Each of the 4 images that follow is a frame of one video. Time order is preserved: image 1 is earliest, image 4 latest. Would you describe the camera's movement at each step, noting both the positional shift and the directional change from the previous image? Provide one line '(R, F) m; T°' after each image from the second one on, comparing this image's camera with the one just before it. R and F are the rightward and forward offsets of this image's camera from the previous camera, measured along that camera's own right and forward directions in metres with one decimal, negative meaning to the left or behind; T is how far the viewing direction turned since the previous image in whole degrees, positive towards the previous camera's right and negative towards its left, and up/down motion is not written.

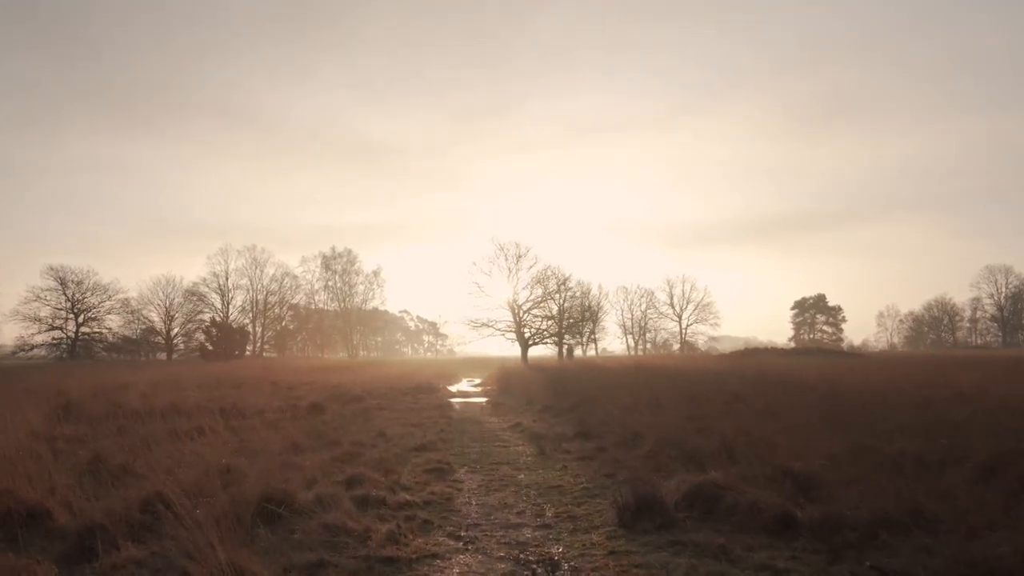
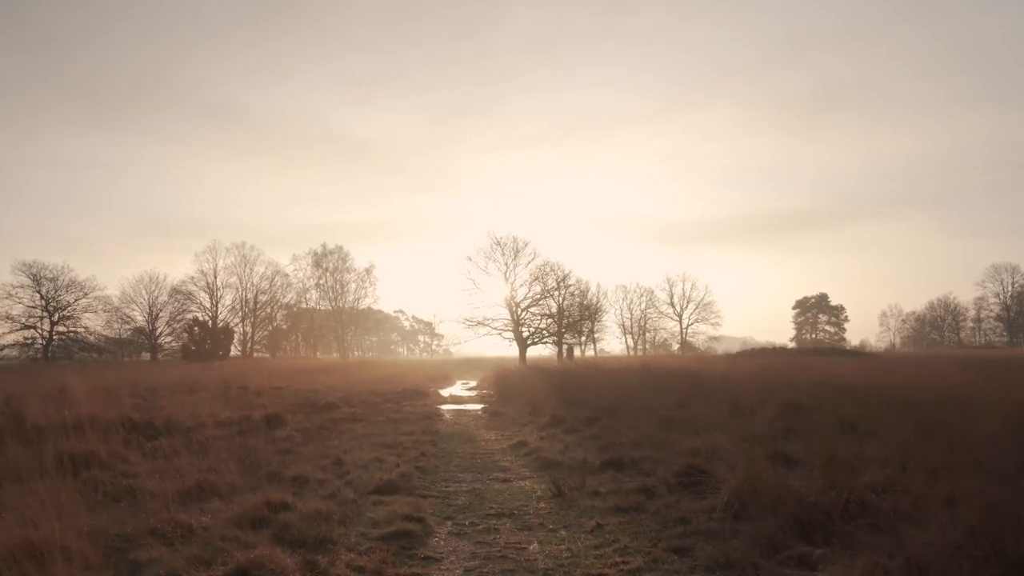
(-0.1, +3.8) m; 0°
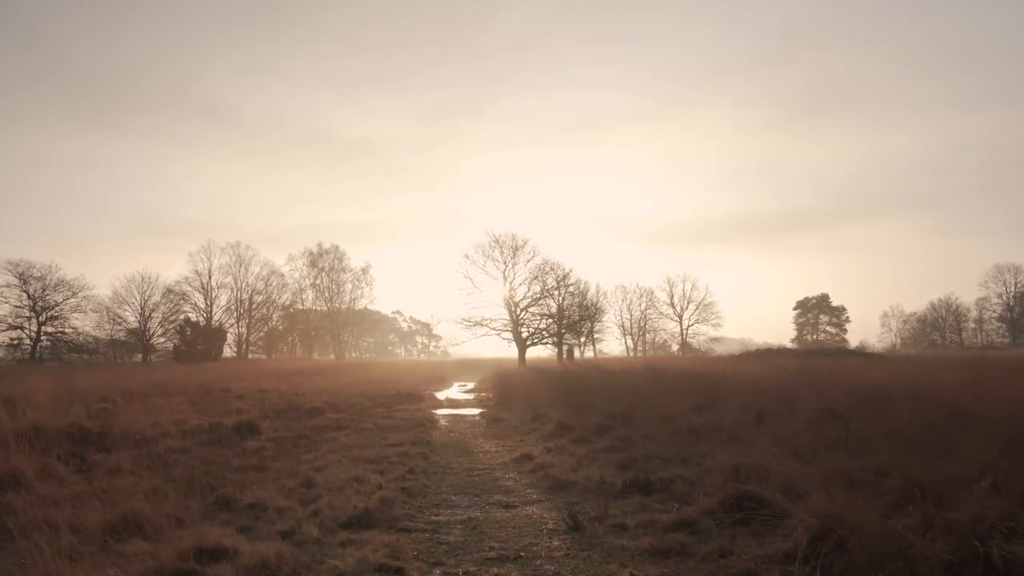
(-0.1, +1.8) m; 0°
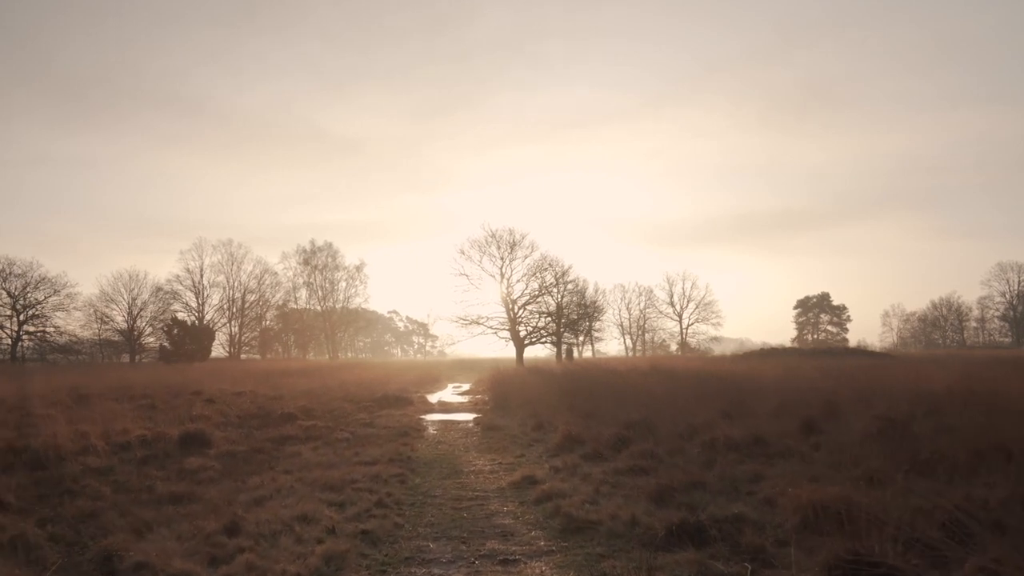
(0.0, +2.4) m; 0°
